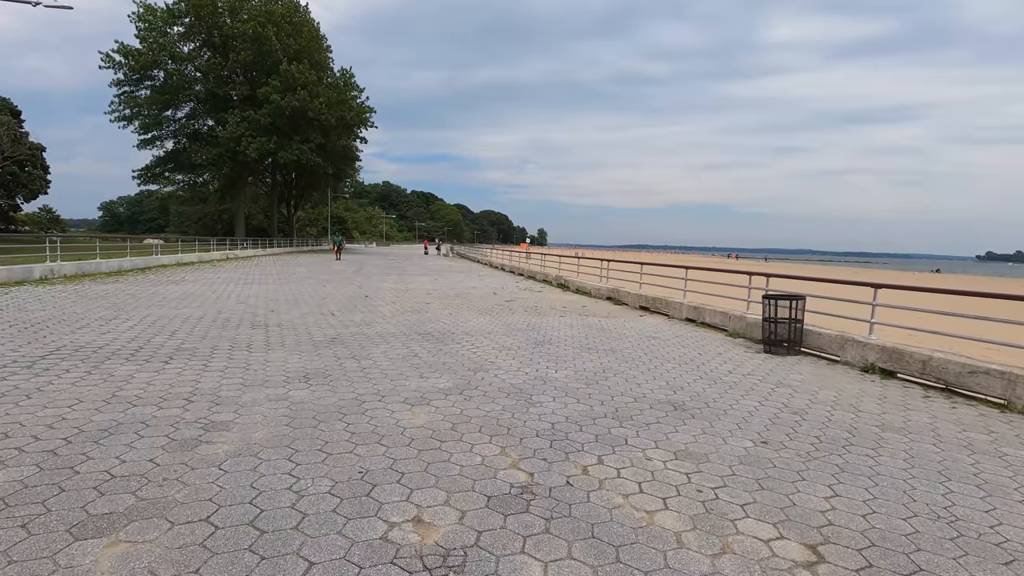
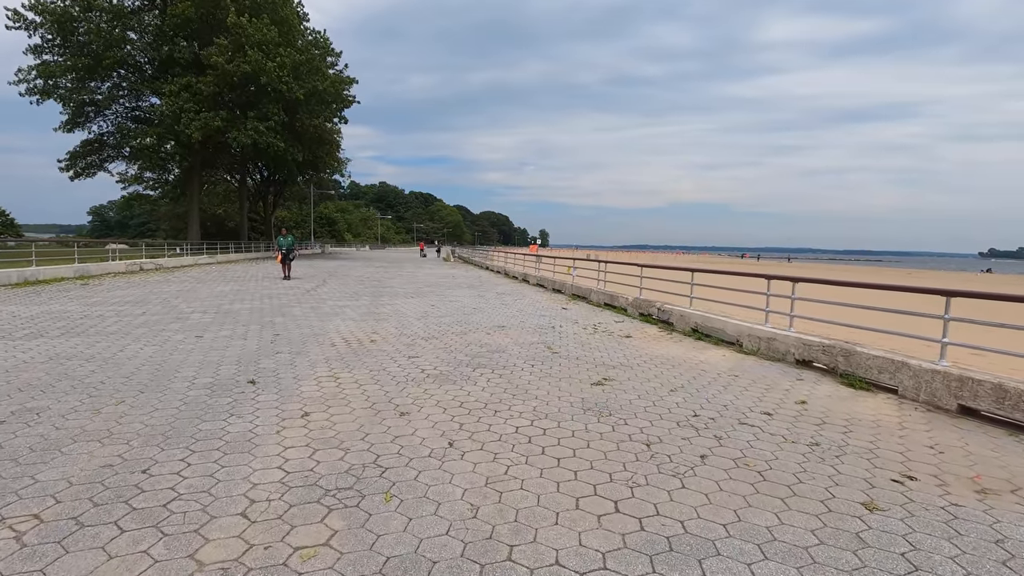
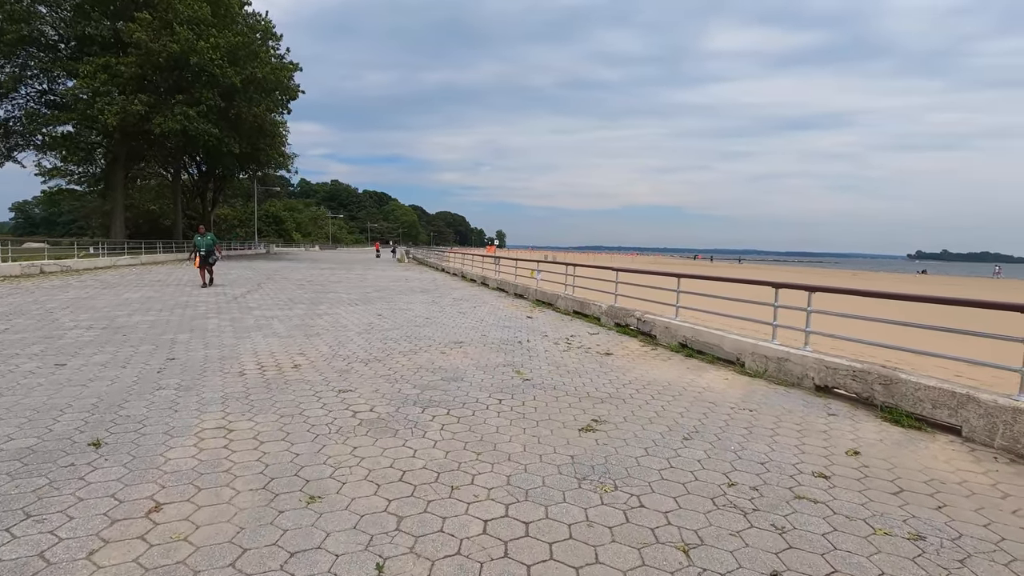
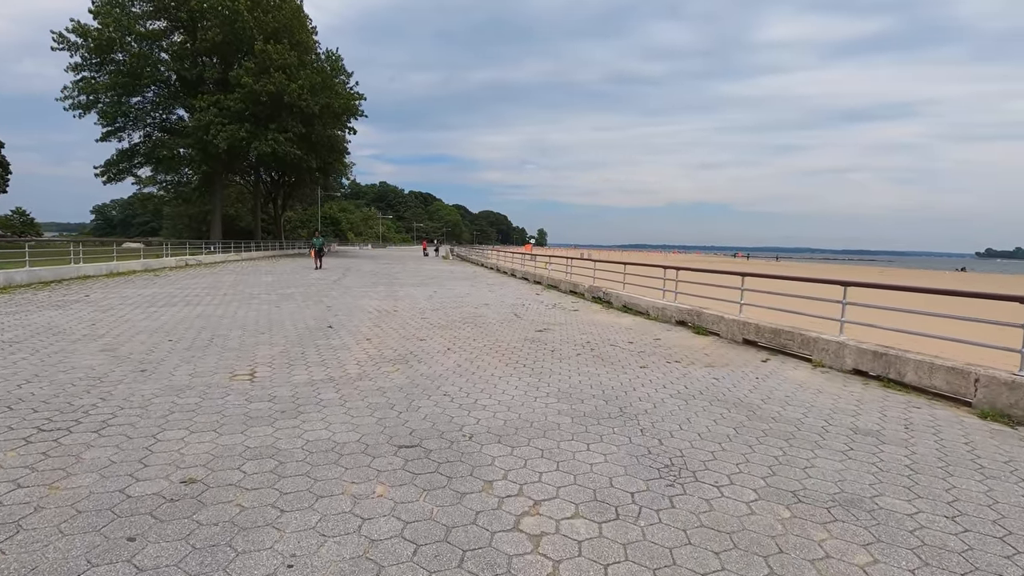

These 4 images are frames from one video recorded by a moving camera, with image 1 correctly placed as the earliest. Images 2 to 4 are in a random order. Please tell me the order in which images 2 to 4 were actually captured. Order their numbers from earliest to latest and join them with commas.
4, 2, 3
